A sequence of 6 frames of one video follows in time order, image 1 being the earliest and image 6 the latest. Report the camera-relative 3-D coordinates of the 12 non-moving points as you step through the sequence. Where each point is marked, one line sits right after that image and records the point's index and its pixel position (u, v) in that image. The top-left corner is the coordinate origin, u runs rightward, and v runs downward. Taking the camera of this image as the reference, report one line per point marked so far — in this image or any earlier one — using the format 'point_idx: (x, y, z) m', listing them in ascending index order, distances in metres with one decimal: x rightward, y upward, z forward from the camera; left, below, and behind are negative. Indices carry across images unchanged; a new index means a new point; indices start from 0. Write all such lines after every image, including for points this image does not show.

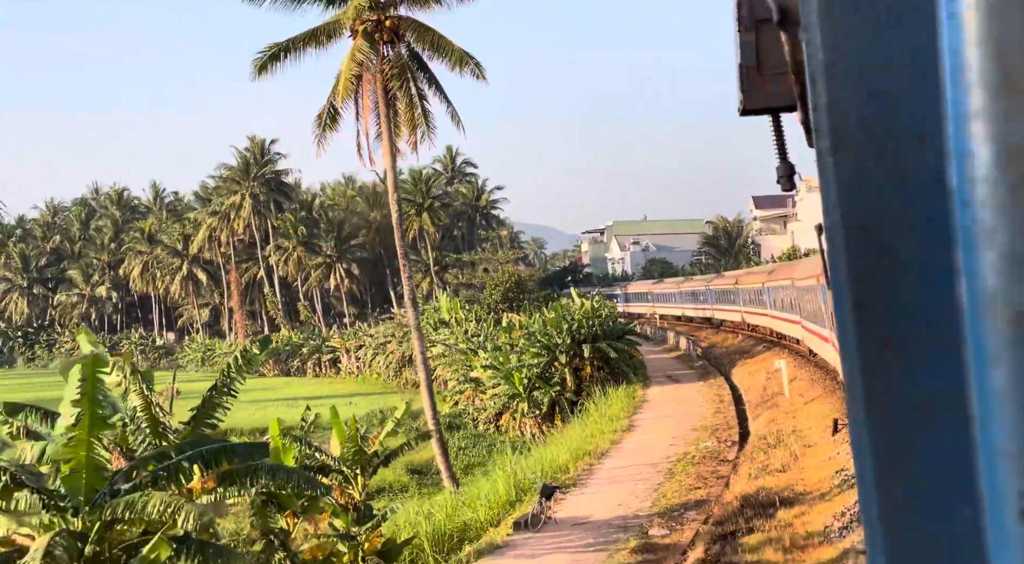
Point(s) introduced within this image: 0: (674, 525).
0: (+1.7, -2.4, +14.1) m
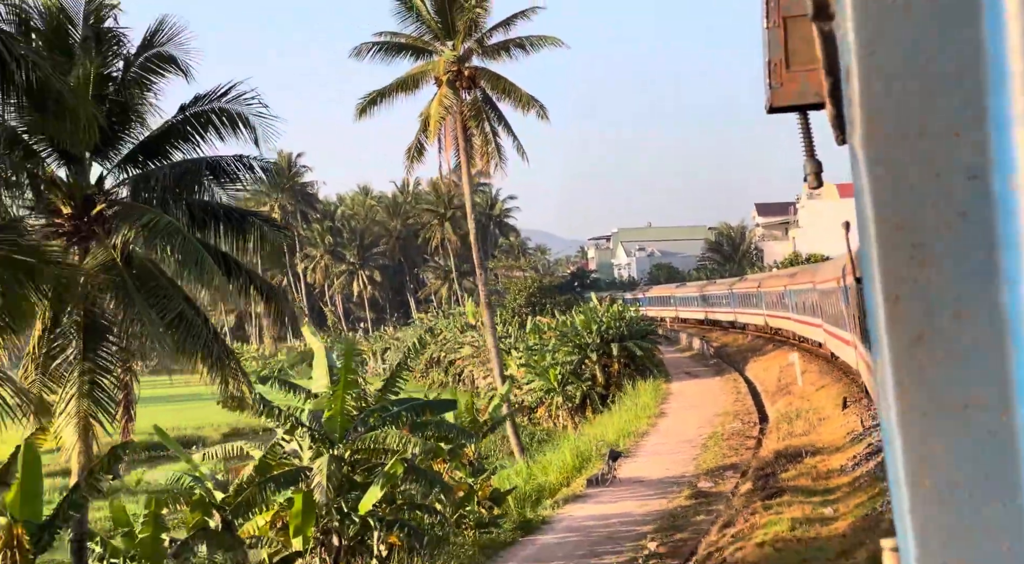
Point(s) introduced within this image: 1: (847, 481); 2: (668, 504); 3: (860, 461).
0: (+2.7, -2.5, +18.0) m
1: (+3.1, -1.8, +12.7) m
2: (+1.9, -2.5, +16.7) m
3: (+3.3, -1.7, +13.4) m
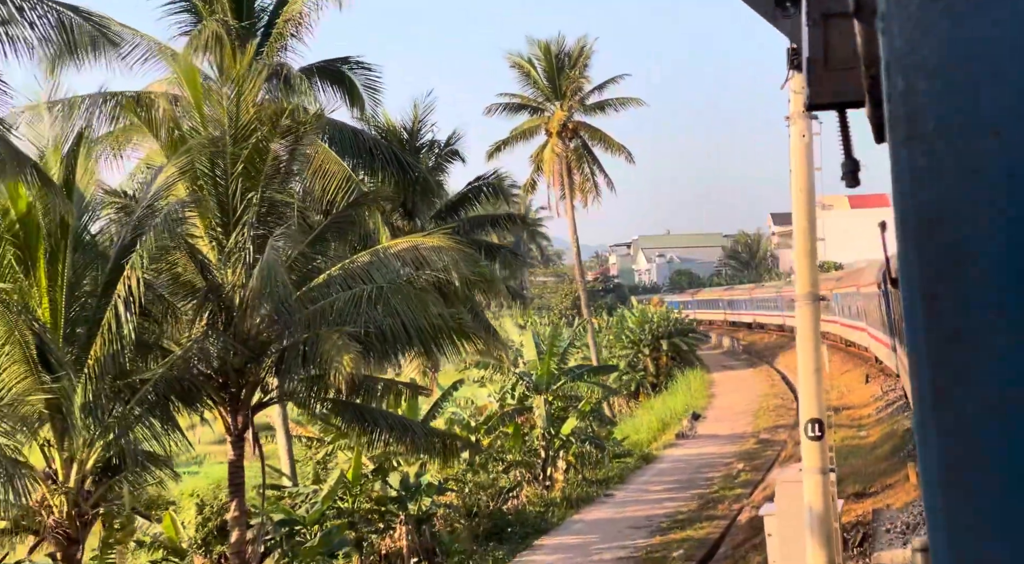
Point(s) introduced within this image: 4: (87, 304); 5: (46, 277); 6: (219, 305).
0: (+4.6, -2.6, +24.6) m
1: (+5.0, -1.9, +19.3) m
2: (+3.8, -2.6, +23.3) m
3: (+5.3, -1.8, +19.9) m
4: (-3.1, -0.2, +10.1) m
5: (-3.3, +0.1, +10.1) m
6: (-2.4, -0.2, +11.5) m
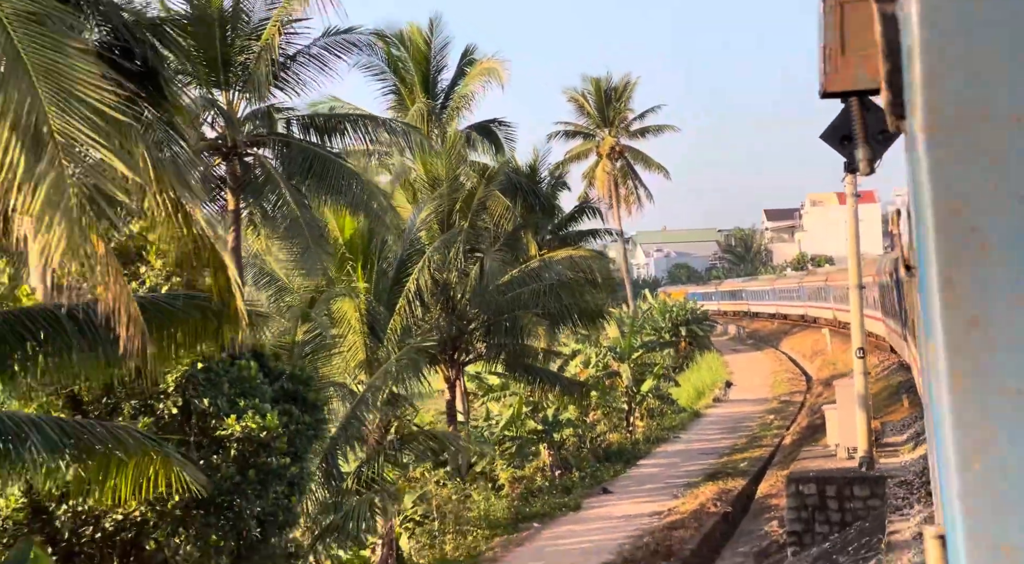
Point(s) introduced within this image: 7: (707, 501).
0: (+6.1, -2.4, +30.5) m
1: (+6.5, -1.7, +25.2) m
2: (+5.3, -2.5, +29.3) m
3: (+6.8, -1.6, +25.9) m
4: (-1.5, -0.2, +16.0) m
5: (-1.7, +0.1, +15.9) m
6: (-0.8, -0.2, +17.4) m
7: (+2.1, -2.4, +15.1) m
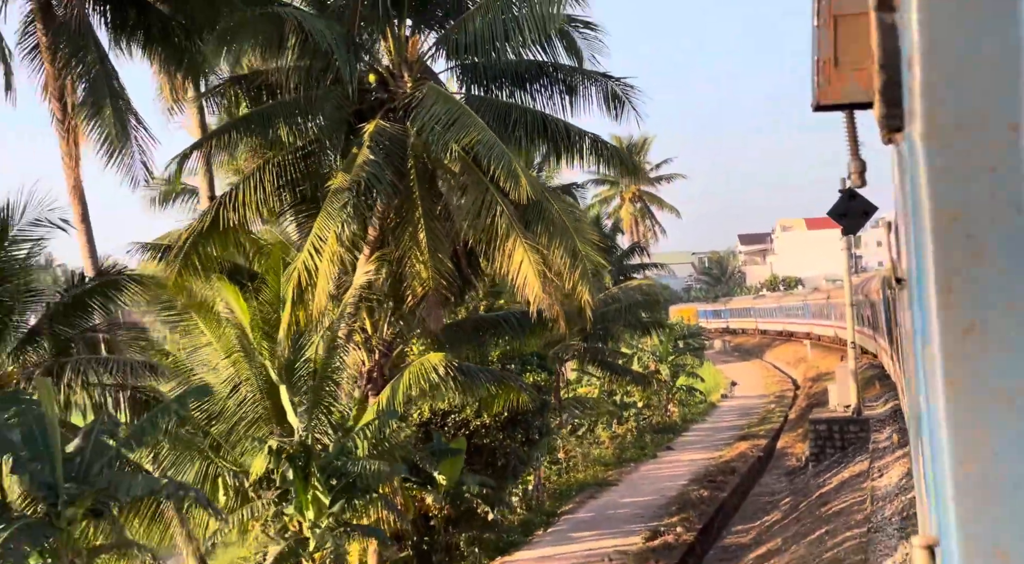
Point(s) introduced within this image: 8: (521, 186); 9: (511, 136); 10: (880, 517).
0: (+7.4, -2.9, +38.0) m
1: (+7.9, -2.2, +32.7) m
2: (+6.6, -3.0, +36.7) m
3: (+8.2, -2.1, +33.4) m
4: (+0.1, -0.5, +23.3) m
5: (-0.1, -0.3, +23.3) m
6: (+0.7, -0.5, +24.7) m
7: (+3.8, -2.7, +22.4) m
8: (+0.1, +0.7, +10.7) m
9: (0.0, +1.2, +11.9) m
10: (+2.8, -1.8, +10.8) m
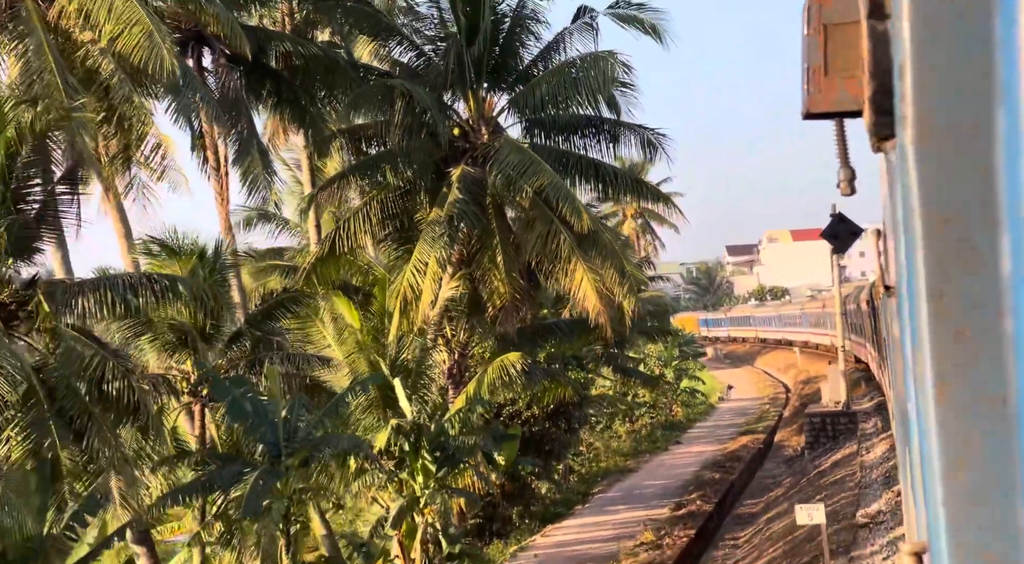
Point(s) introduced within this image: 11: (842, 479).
0: (+7.7, -3.2, +40.8) m
1: (+8.3, -2.4, +35.6) m
2: (+7.0, -3.3, +39.5) m
3: (+8.6, -2.3, +36.2) m
4: (+0.6, -0.7, +26.1) m
5: (+0.4, -0.5, +26.1) m
6: (+1.2, -0.8, +27.5) m
7: (+4.3, -2.9, +25.3) m
8: (+0.7, +0.6, +13.6) m
9: (+0.6, +1.1, +14.8) m
10: (+3.5, -1.9, +13.6) m
11: (+3.6, -2.2, +15.4) m
